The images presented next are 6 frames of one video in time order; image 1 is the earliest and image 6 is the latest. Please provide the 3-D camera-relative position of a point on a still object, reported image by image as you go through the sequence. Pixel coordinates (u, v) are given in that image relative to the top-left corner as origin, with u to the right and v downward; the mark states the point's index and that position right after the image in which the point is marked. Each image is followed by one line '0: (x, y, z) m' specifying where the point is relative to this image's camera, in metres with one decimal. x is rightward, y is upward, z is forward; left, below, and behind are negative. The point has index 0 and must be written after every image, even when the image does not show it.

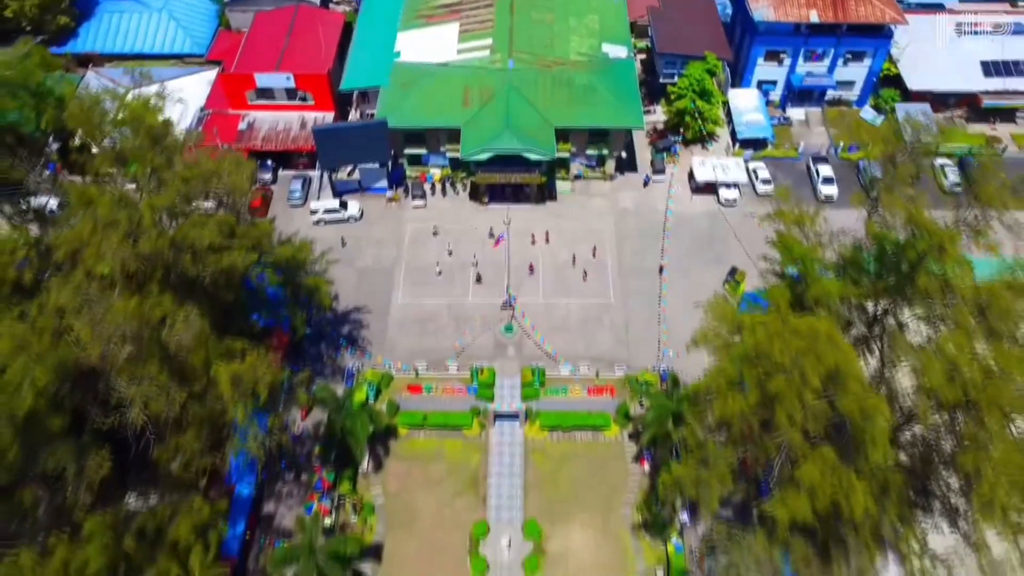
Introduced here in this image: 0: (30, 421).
0: (-11.4, -3.1, +19.7) m
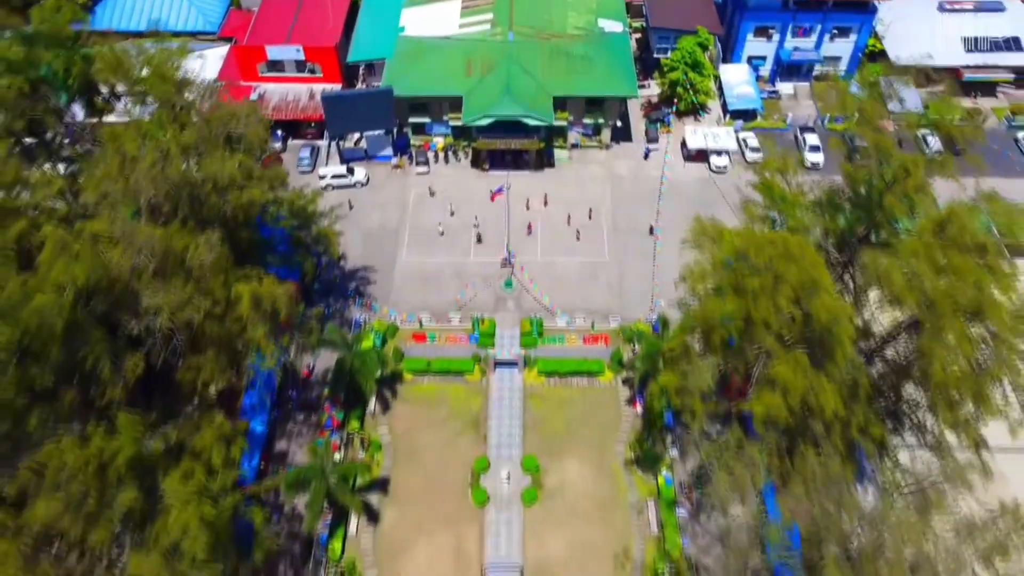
0: (-11.4, -0.9, +21.6) m
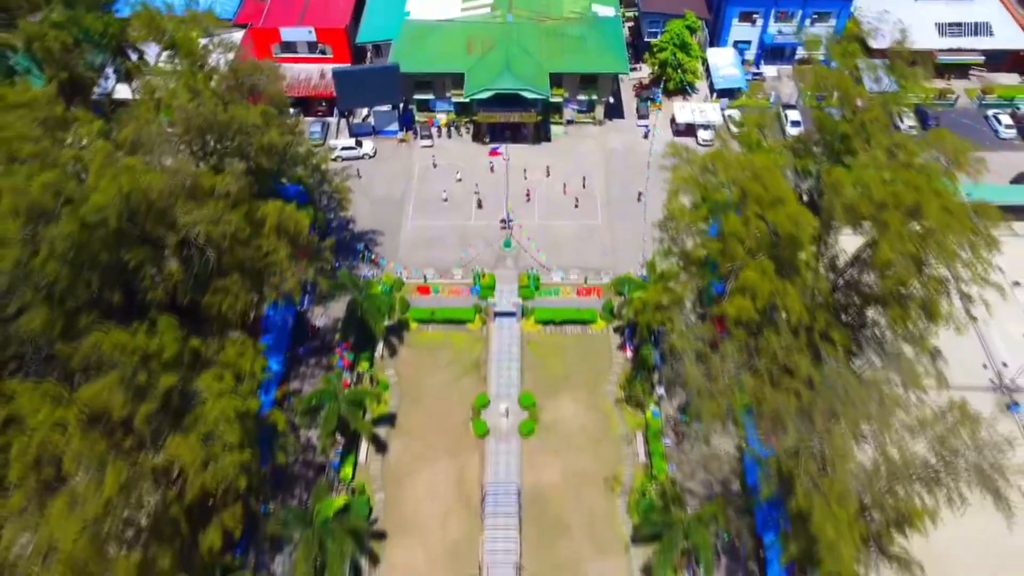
0: (-11.5, +1.6, +24.3) m
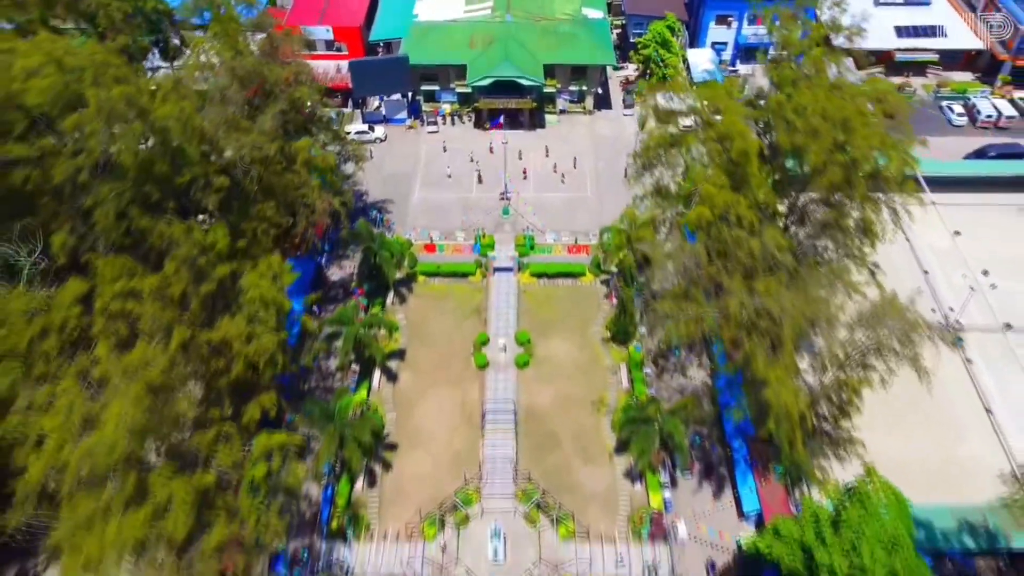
0: (-11.6, +4.7, +28.9) m
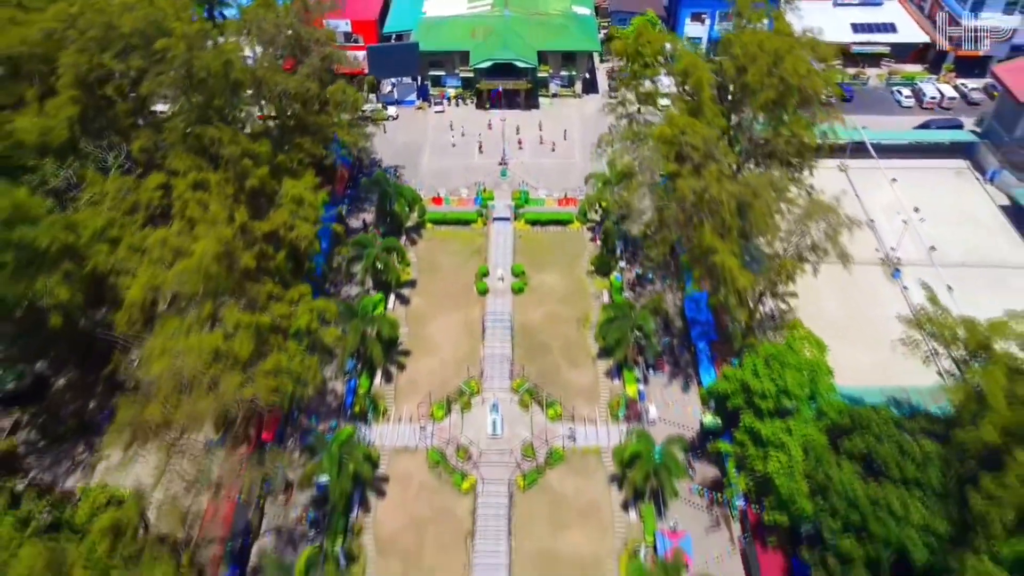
0: (-11.8, +8.7, +35.4) m
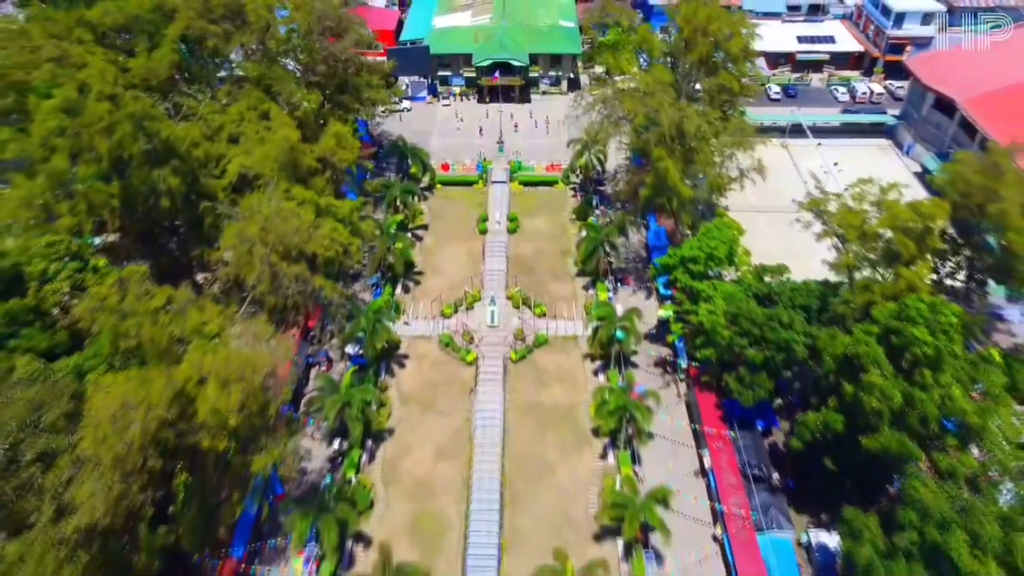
0: (-12.1, +13.3, +46.0) m
